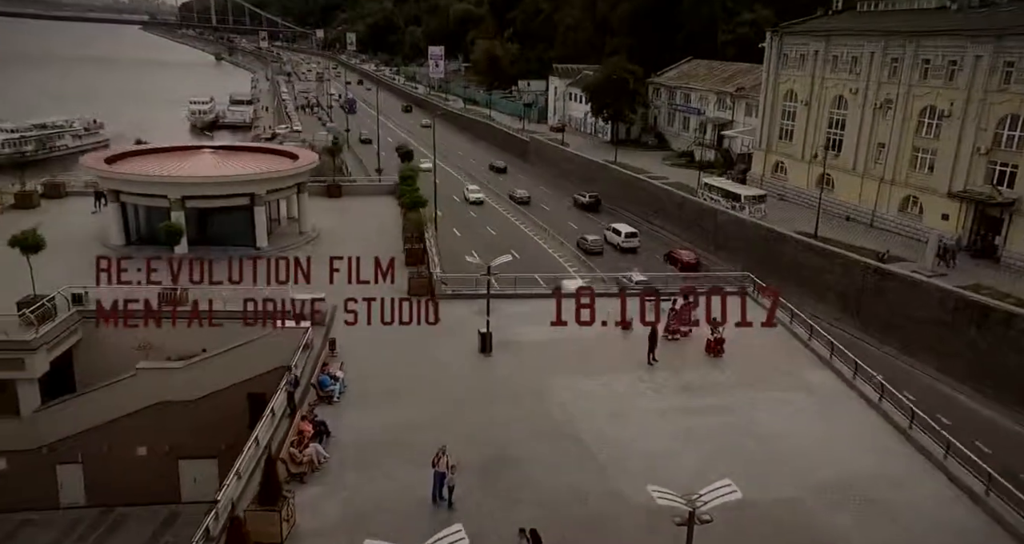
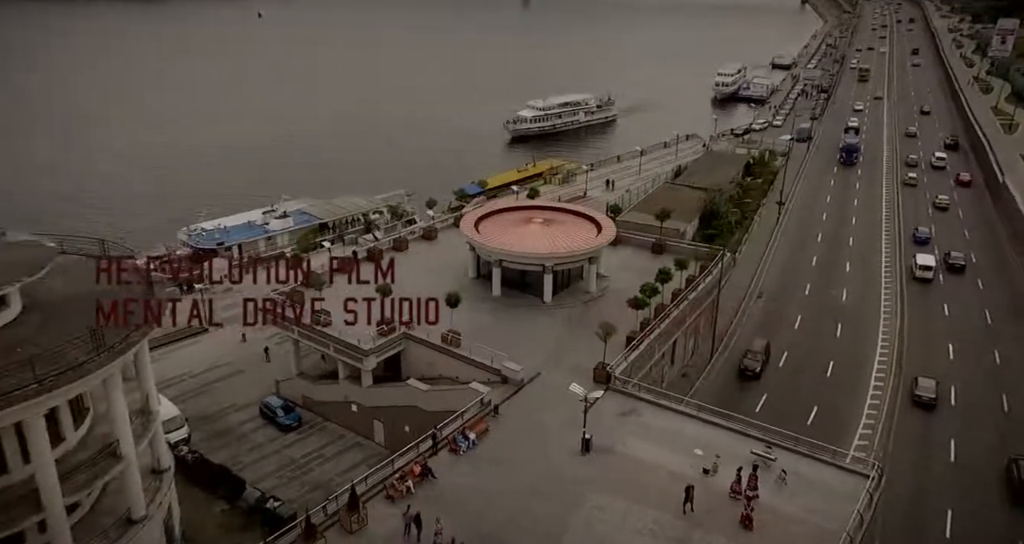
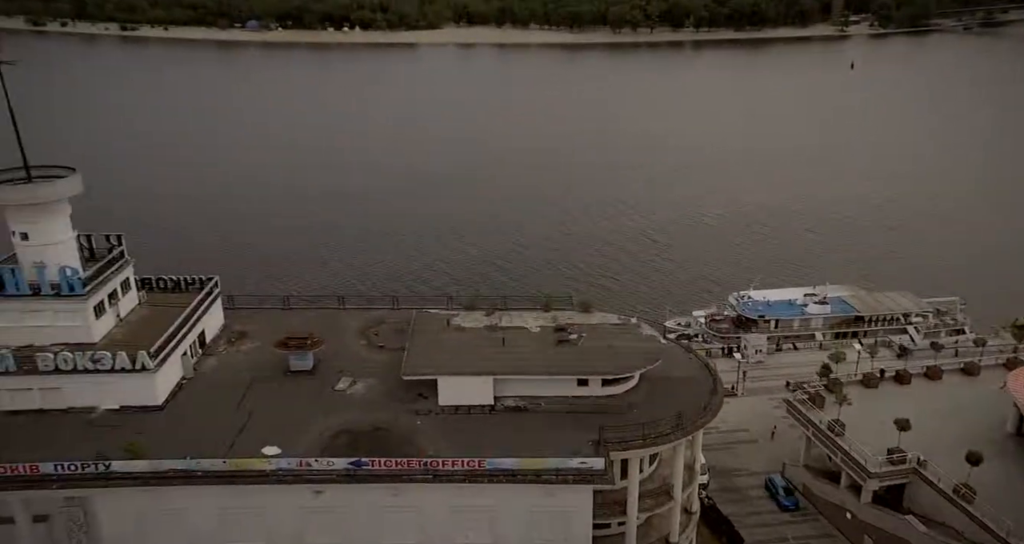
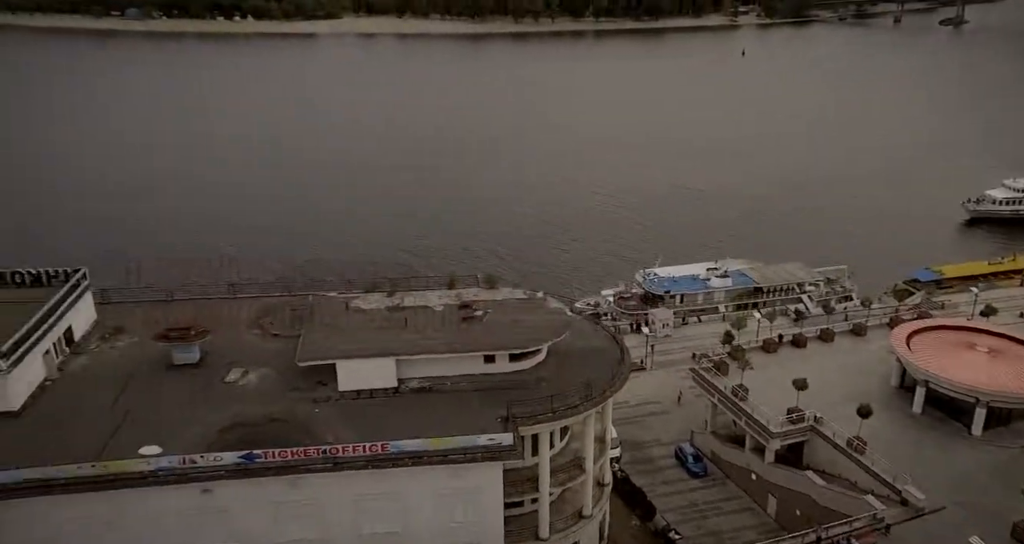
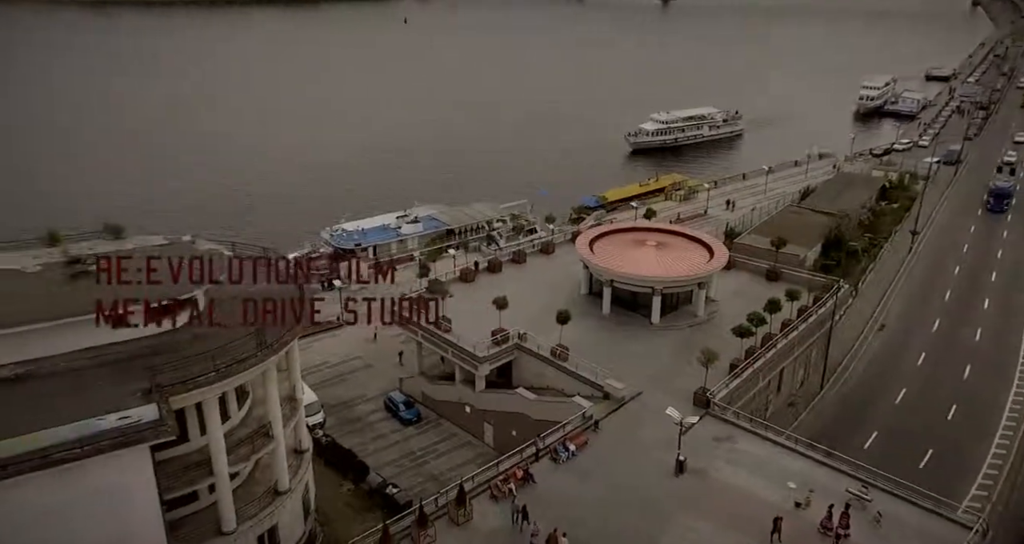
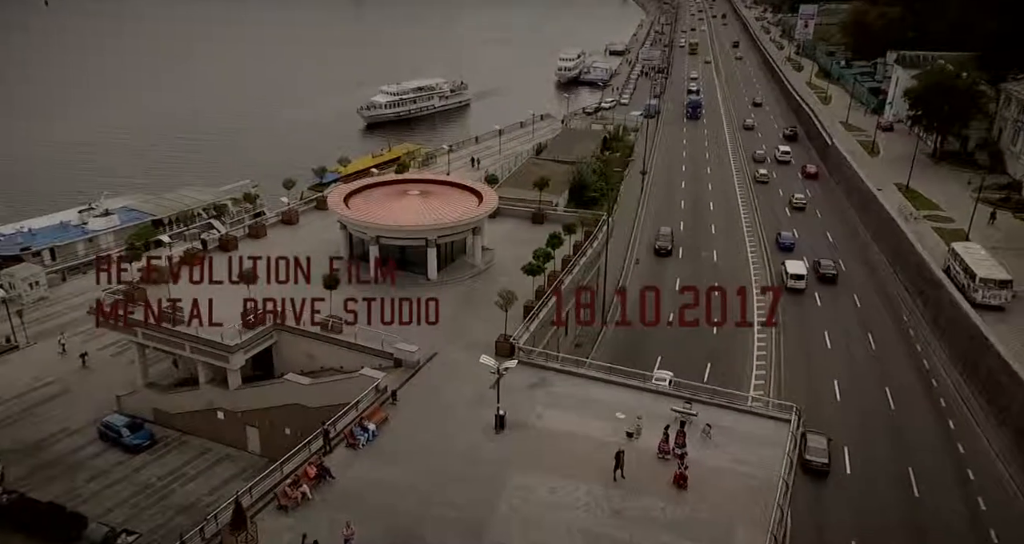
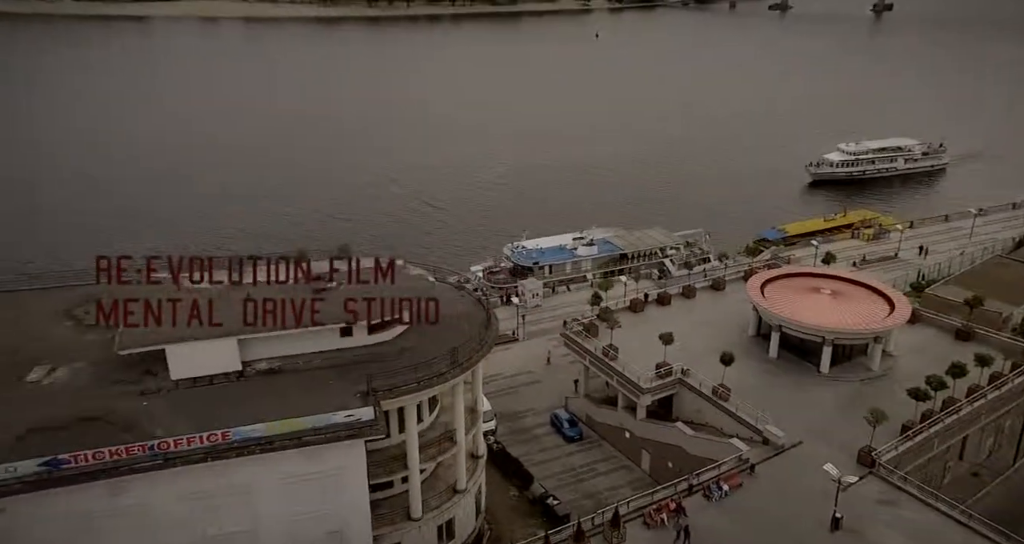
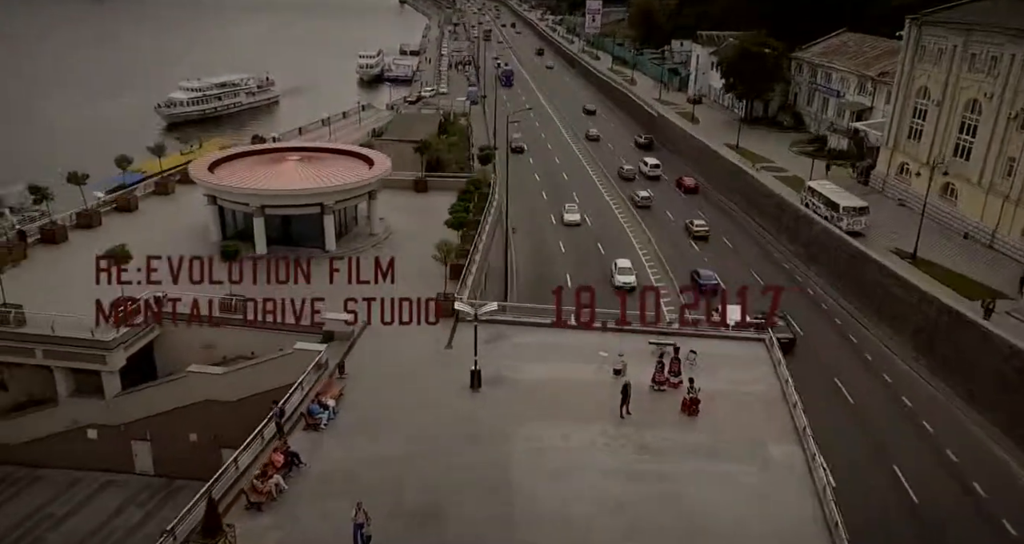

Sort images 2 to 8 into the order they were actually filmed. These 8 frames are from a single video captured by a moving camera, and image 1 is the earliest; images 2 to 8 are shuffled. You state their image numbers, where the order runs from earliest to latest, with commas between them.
8, 6, 2, 5, 7, 4, 3
